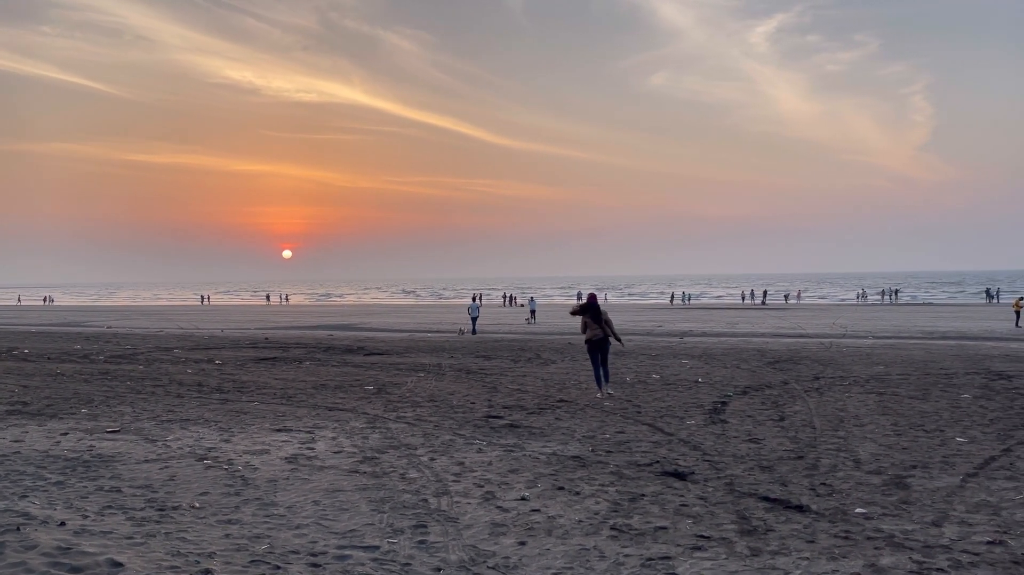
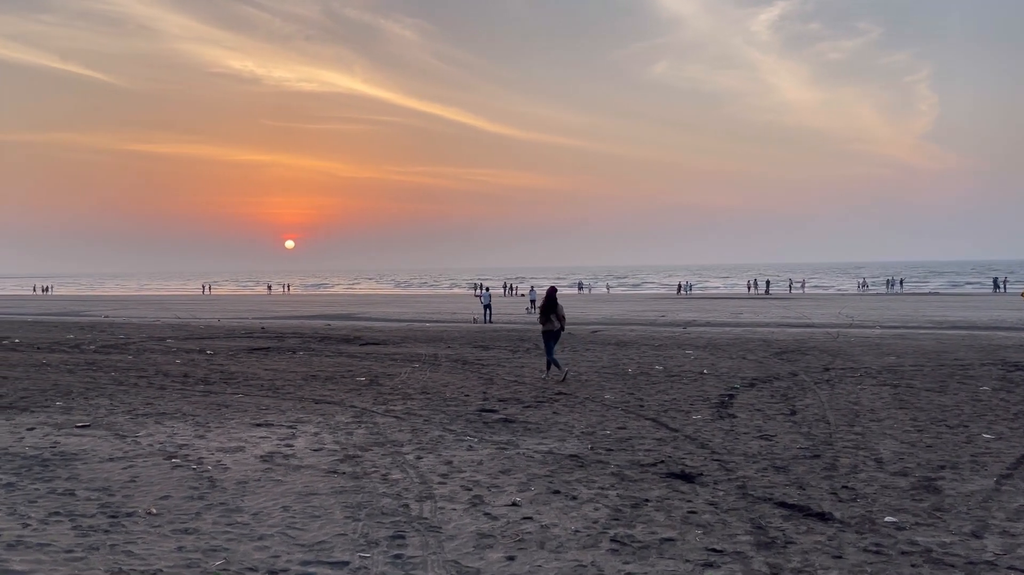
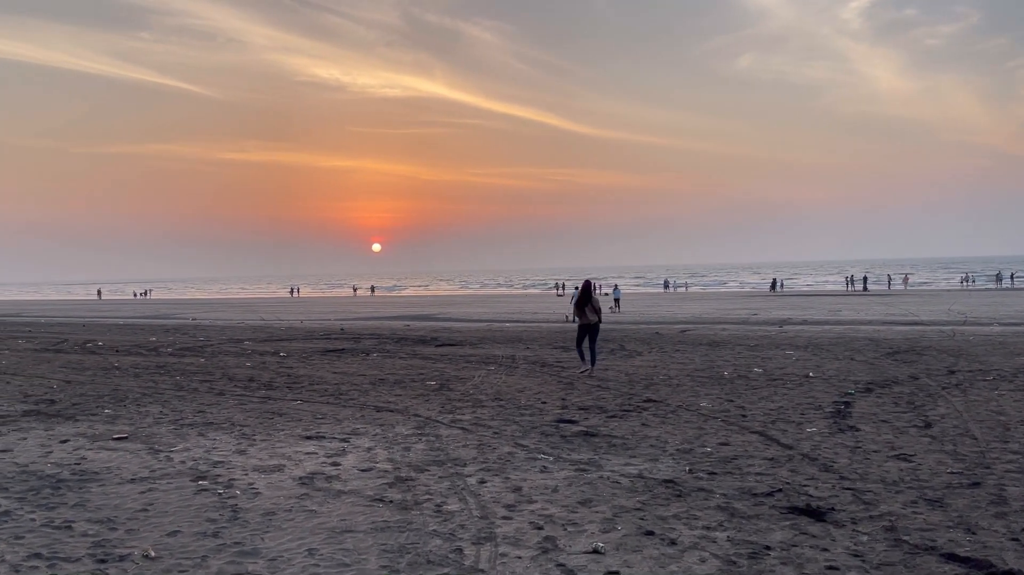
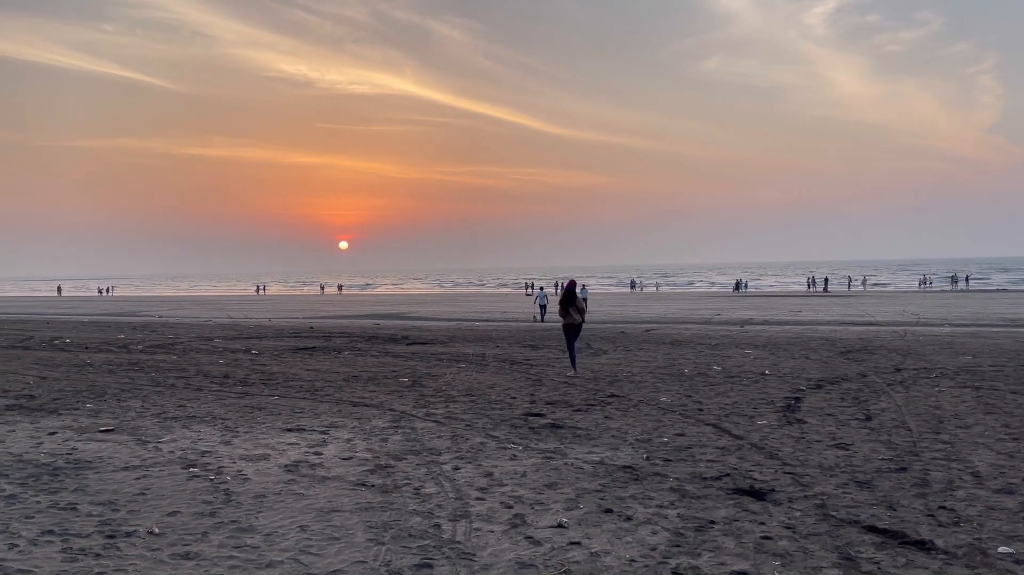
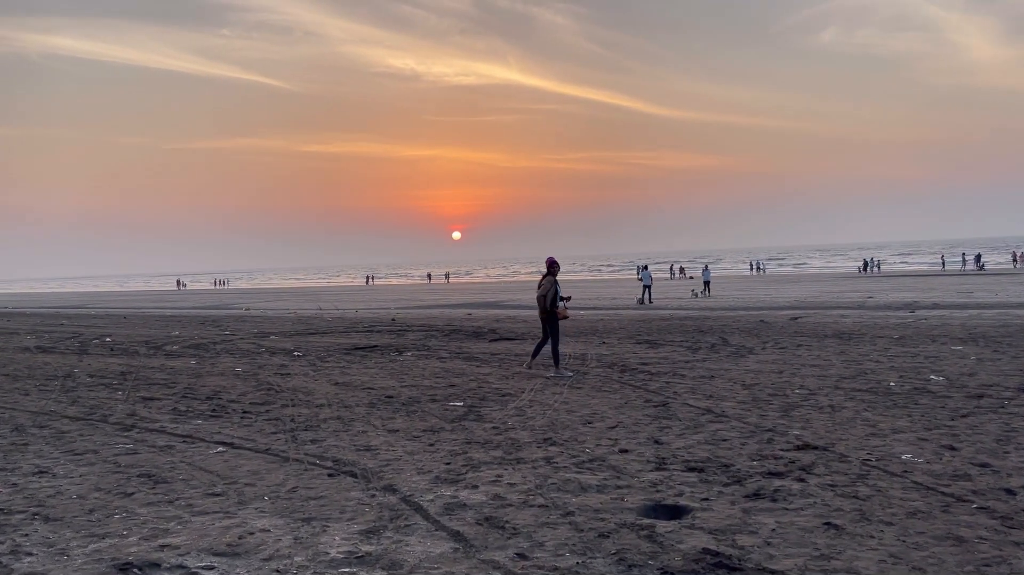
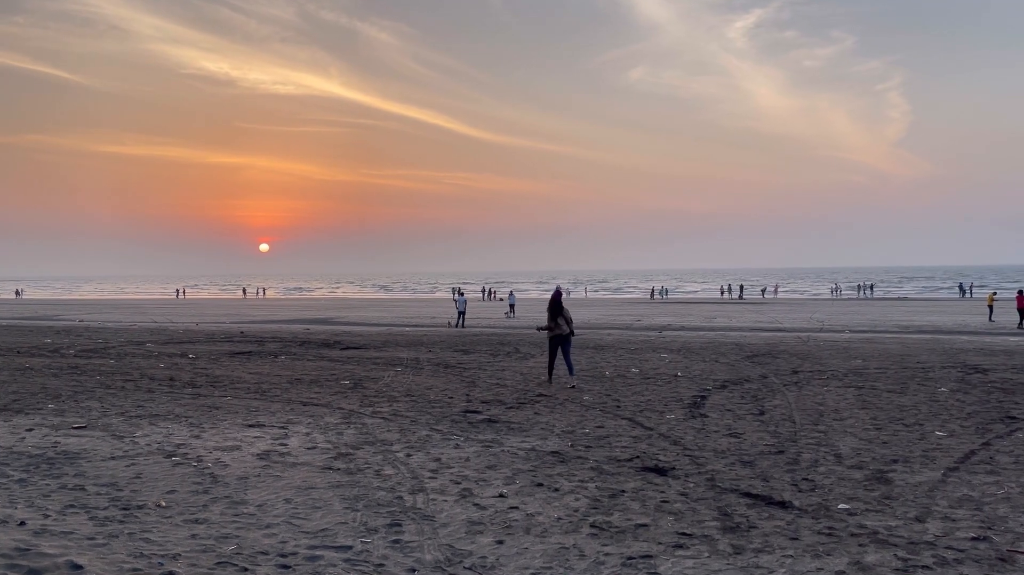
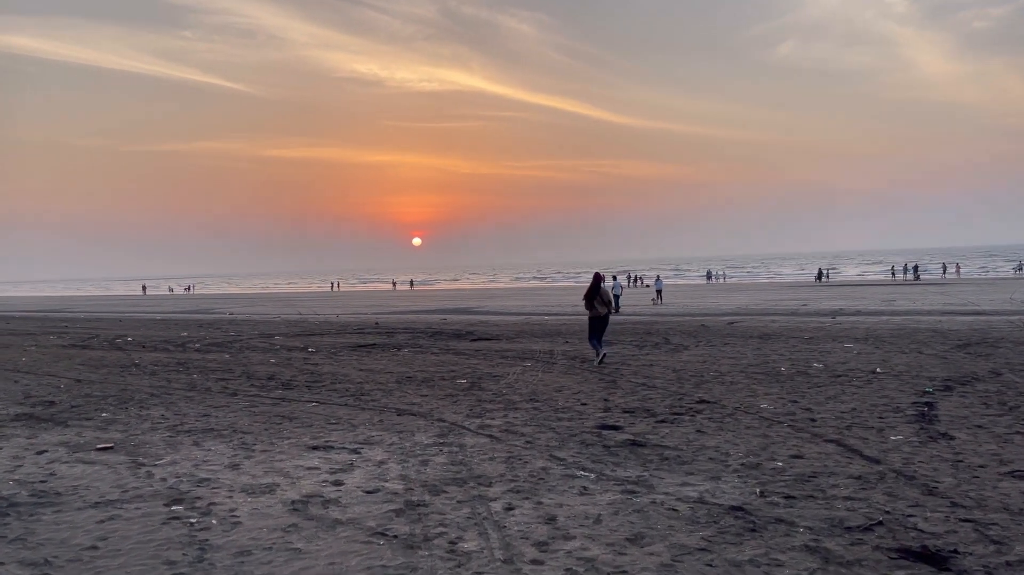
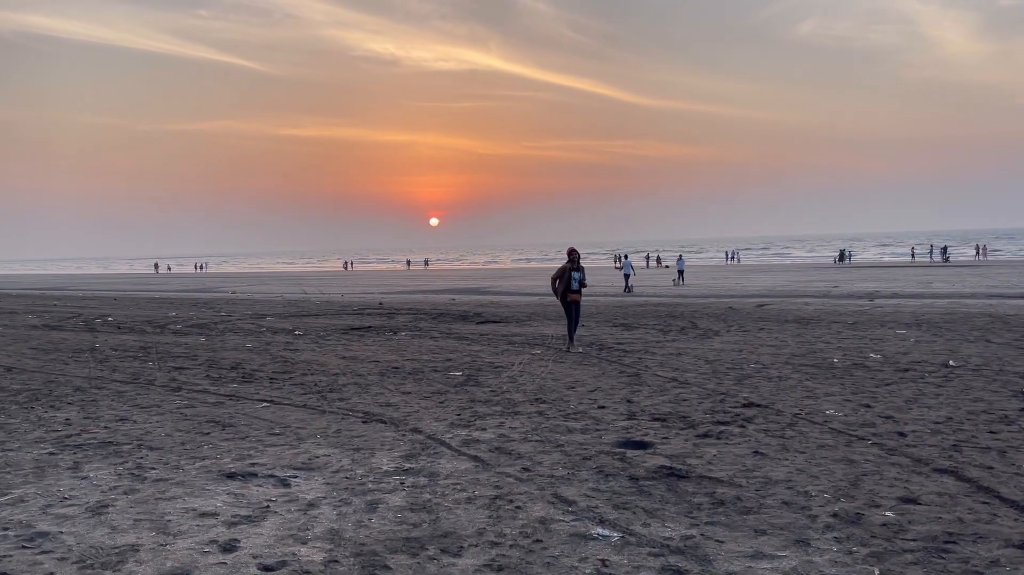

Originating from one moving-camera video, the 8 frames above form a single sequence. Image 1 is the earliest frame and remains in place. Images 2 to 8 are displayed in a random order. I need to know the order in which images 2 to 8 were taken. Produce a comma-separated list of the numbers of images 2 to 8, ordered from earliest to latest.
6, 2, 4, 3, 7, 8, 5
